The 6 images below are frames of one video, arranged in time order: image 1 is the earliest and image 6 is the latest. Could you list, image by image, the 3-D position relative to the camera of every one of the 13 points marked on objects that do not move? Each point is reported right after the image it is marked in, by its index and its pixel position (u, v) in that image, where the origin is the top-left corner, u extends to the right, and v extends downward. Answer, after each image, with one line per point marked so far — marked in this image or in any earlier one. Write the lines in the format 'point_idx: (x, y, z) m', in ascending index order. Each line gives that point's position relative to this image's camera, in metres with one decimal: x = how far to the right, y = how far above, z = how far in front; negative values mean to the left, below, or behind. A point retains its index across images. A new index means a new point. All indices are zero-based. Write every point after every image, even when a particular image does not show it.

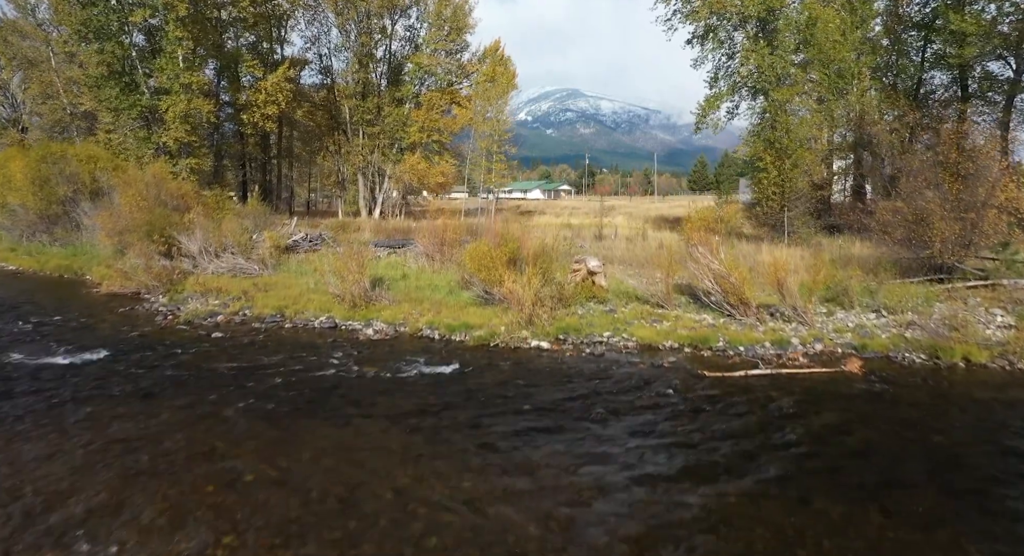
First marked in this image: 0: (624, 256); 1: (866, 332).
0: (+2.6, +0.5, +13.8) m
1: (+4.6, -0.7, +7.8) m
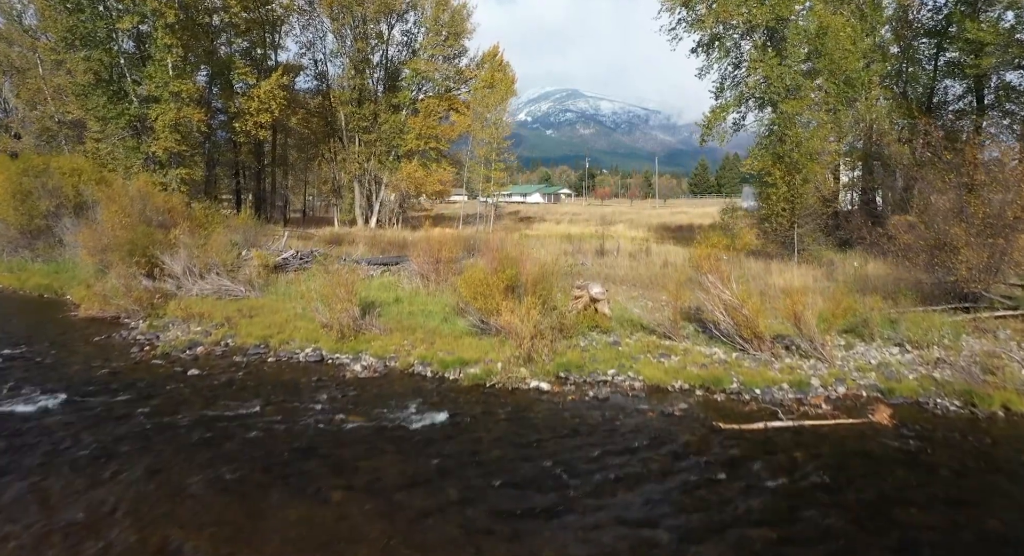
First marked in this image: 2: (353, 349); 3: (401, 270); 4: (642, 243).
0: (+2.5, 0.0, +13.3) m
1: (+4.5, -1.1, +7.3) m
2: (-2.4, -1.1, +9.1) m
3: (-2.6, +0.1, +14.0) m
4: (+4.2, +1.0, +19.6) m
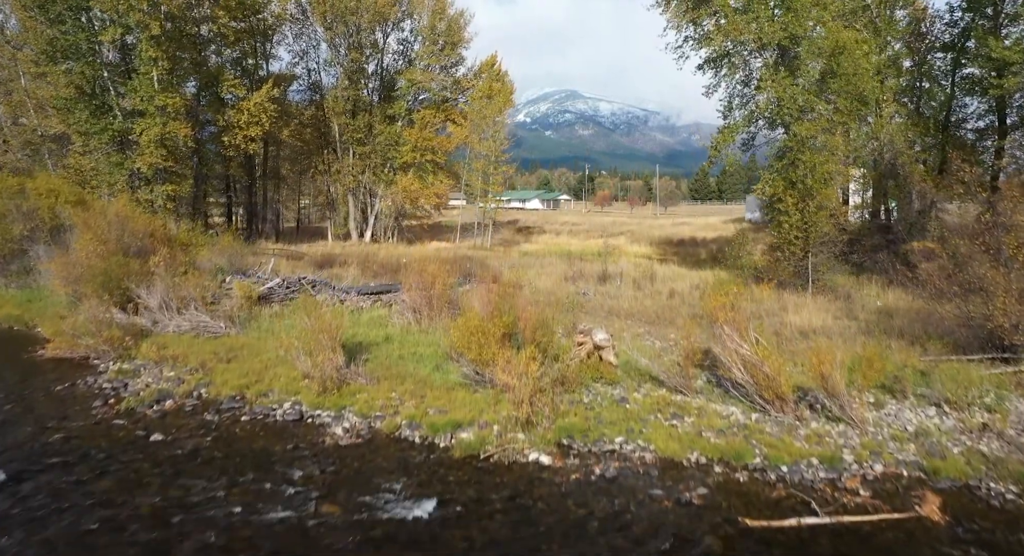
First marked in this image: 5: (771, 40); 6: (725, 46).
0: (+2.5, -0.6, +12.5) m
1: (+4.5, -1.8, +6.5) m
2: (-2.4, -1.7, +8.3) m
3: (-2.6, -0.5, +13.3) m
4: (+4.1, +0.3, +18.9) m
5: (+5.6, +5.1, +13.1) m
6: (+4.9, +5.3, +13.9) m
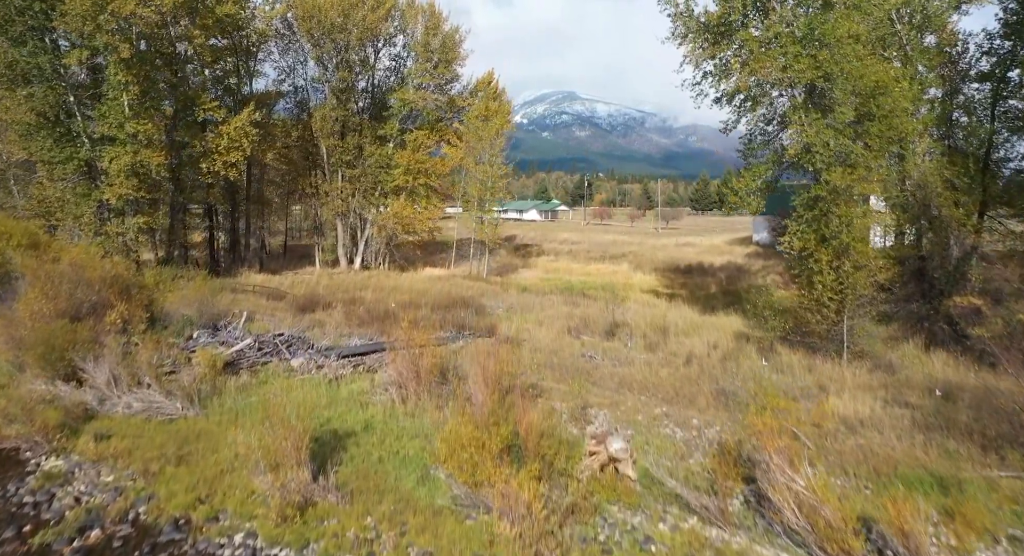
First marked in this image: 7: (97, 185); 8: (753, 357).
0: (+2.5, -1.9, +11.1) m
1: (+4.5, -3.0, +5.1) m
2: (-2.4, -2.9, +6.8) m
3: (-2.7, -1.8, +11.8) m
4: (+4.1, -0.9, +17.5) m
5: (+5.6, +3.9, +11.7) m
6: (+4.9, +4.1, +12.6) m
7: (-13.3, +3.0, +19.4) m
8: (+4.7, -1.5, +11.9) m
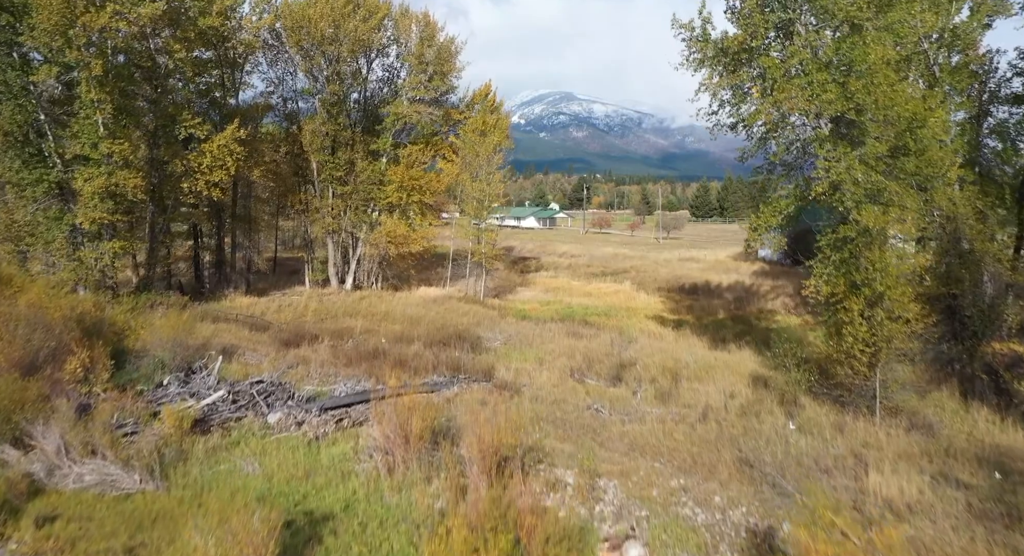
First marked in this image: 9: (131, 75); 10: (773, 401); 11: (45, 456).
0: (+2.4, -2.7, +10.0) m
1: (+4.5, -3.8, +4.0) m
2: (-2.4, -3.7, +5.8) m
3: (-2.7, -2.6, +10.7) m
4: (+4.0, -1.8, +16.4) m
5: (+5.6, +3.0, +10.7) m
6: (+4.9, +3.3, +11.5) m
7: (-13.3, +2.1, +18.3) m
8: (+4.7, -2.4, +10.8) m
9: (-11.8, +6.2, +18.8) m
10: (+4.8, -2.3, +11.3) m
11: (-7.0, -2.7, +9.2) m
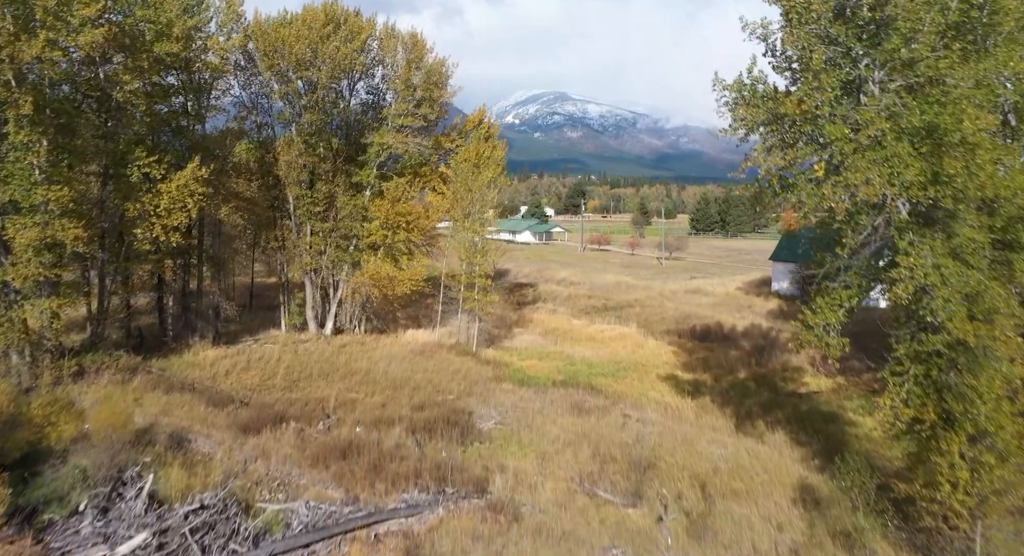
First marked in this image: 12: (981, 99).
0: (+2.4, -4.3, +7.8) m
1: (+4.5, -5.4, +1.8) m
2: (-2.4, -5.4, +3.5) m
3: (-2.7, -4.3, +8.4) m
4: (+4.0, -3.5, +14.2) m
5: (+5.6, +1.4, +8.5) m
6: (+4.8, +1.6, +9.3) m
7: (-13.4, +0.4, +15.9) m
8: (+4.7, -4.0, +8.6) m
9: (-11.9, +4.6, +16.4) m
10: (+4.8, -4.0, +9.0) m
11: (-7.0, -4.3, +6.8) m
12: (+6.6, +2.5, +8.5) m
